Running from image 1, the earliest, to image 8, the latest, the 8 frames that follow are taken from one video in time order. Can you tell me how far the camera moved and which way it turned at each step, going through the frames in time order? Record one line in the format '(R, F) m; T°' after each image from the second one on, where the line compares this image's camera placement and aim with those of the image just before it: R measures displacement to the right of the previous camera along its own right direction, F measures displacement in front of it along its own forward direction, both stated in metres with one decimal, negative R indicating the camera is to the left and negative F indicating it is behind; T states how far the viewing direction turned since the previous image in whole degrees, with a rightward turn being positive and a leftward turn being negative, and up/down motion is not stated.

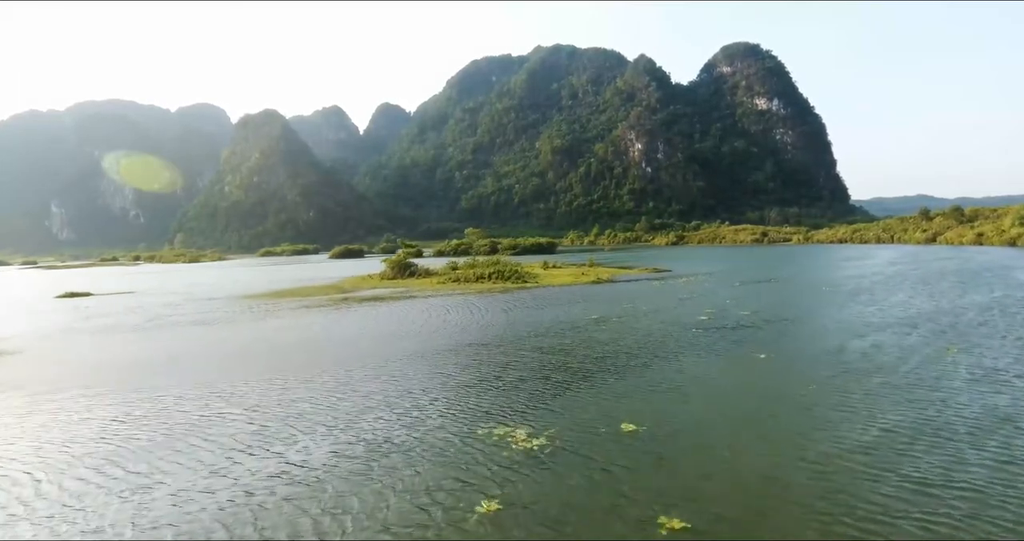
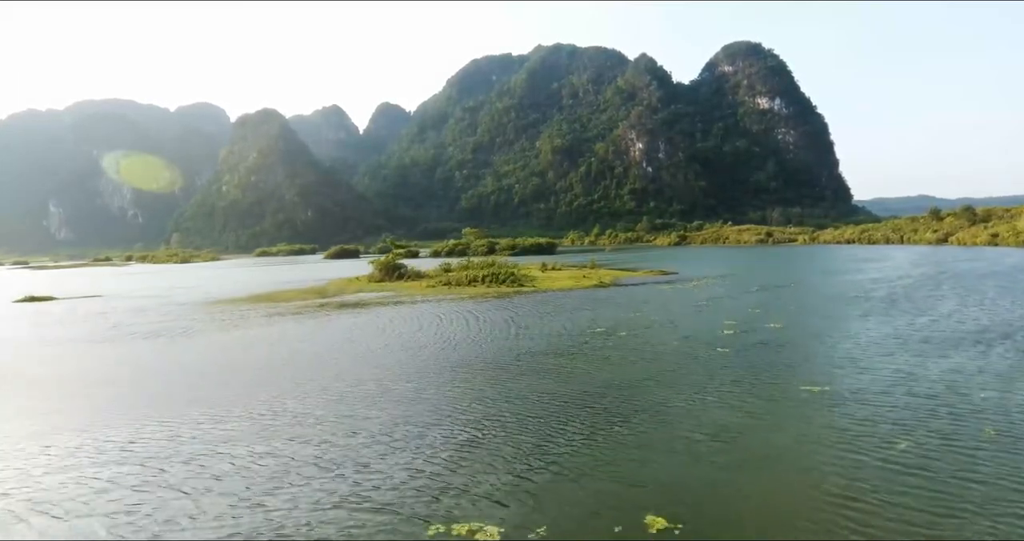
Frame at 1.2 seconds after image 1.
(+0.3, +3.6) m; 0°
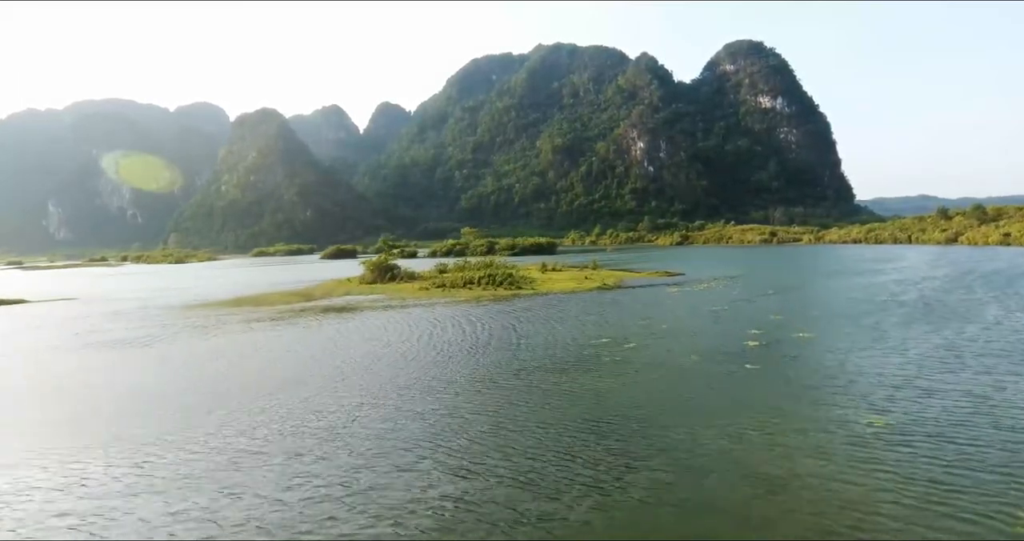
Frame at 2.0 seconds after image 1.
(+0.1, +2.5) m; 0°
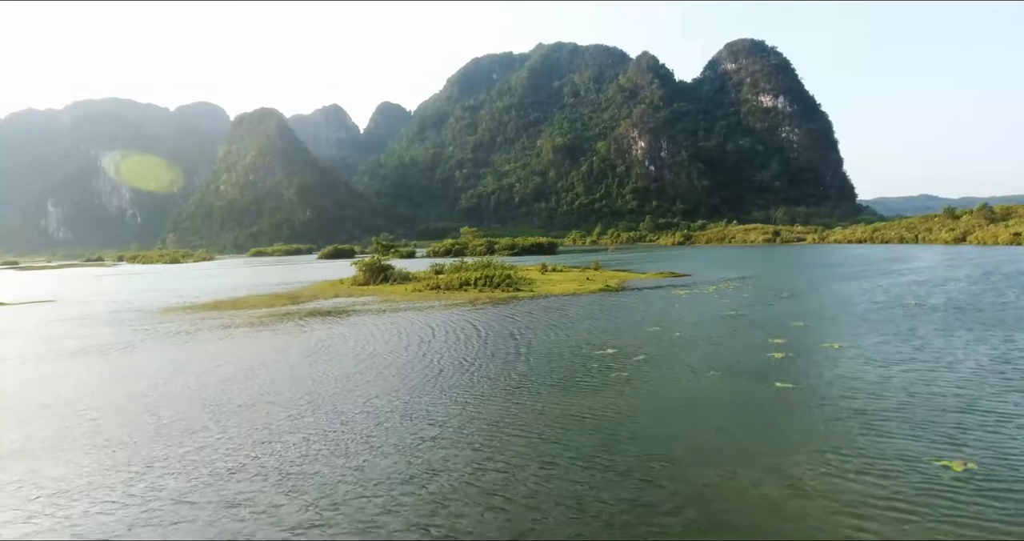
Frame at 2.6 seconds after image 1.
(+0.1, +2.1) m; 0°
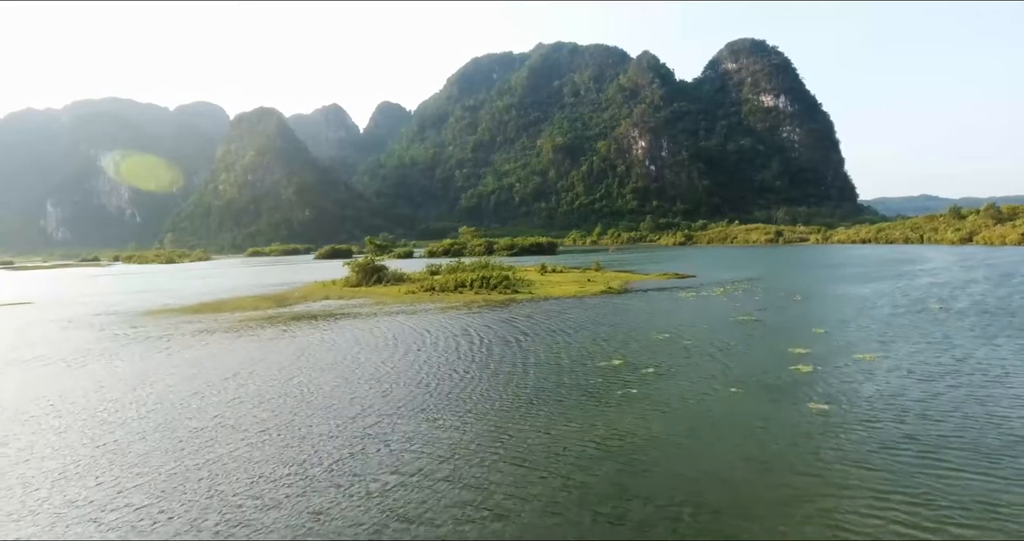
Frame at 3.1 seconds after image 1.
(+0.1, +1.8) m; 0°
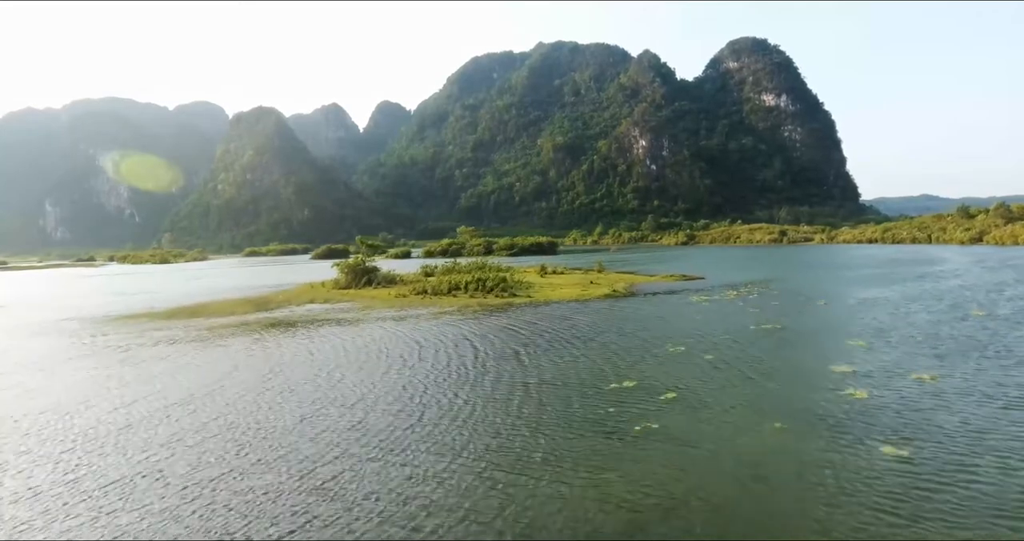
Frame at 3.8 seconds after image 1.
(+0.1, +2.4) m; 0°
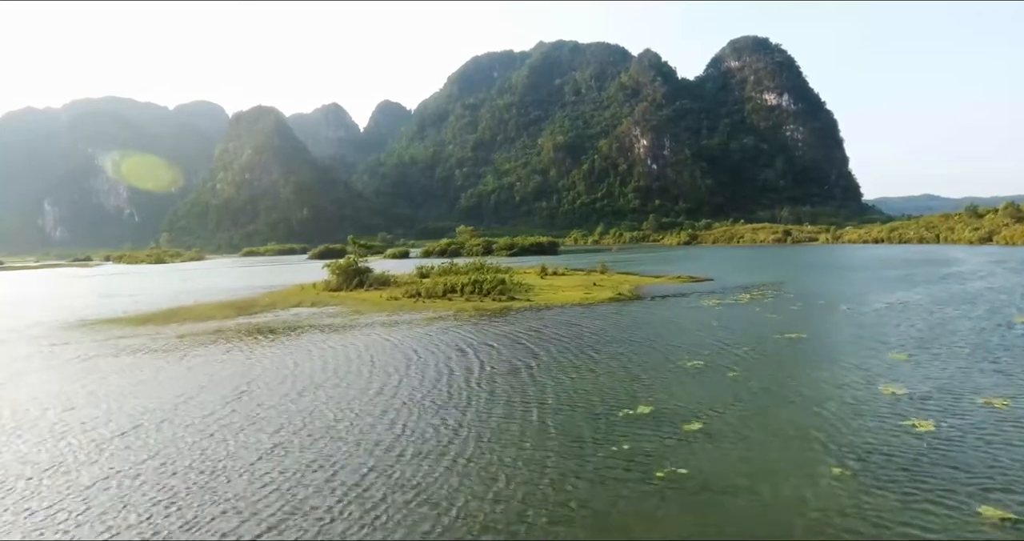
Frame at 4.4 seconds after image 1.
(+0.1, +2.1) m; 0°
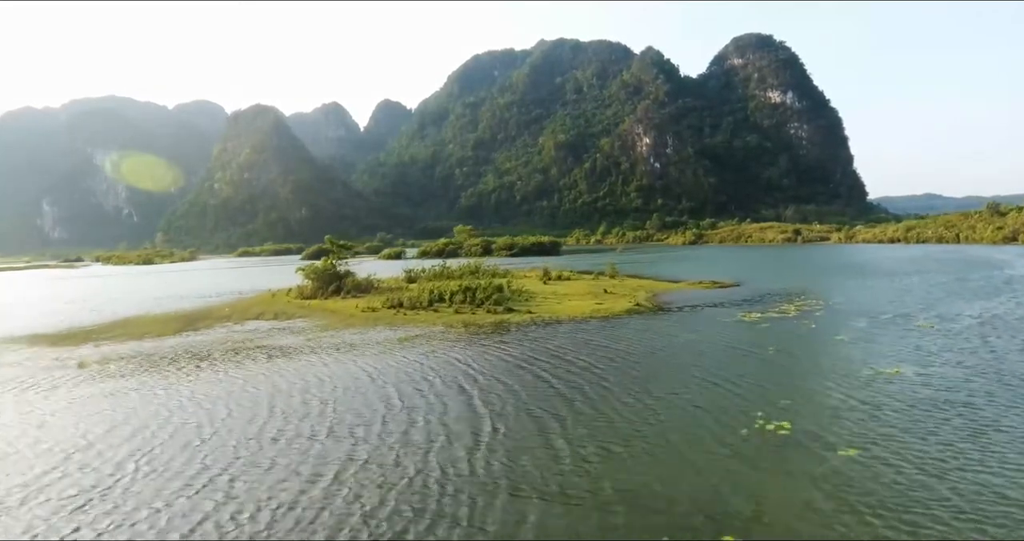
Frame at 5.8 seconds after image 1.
(+0.1, +5.1) m; 0°
